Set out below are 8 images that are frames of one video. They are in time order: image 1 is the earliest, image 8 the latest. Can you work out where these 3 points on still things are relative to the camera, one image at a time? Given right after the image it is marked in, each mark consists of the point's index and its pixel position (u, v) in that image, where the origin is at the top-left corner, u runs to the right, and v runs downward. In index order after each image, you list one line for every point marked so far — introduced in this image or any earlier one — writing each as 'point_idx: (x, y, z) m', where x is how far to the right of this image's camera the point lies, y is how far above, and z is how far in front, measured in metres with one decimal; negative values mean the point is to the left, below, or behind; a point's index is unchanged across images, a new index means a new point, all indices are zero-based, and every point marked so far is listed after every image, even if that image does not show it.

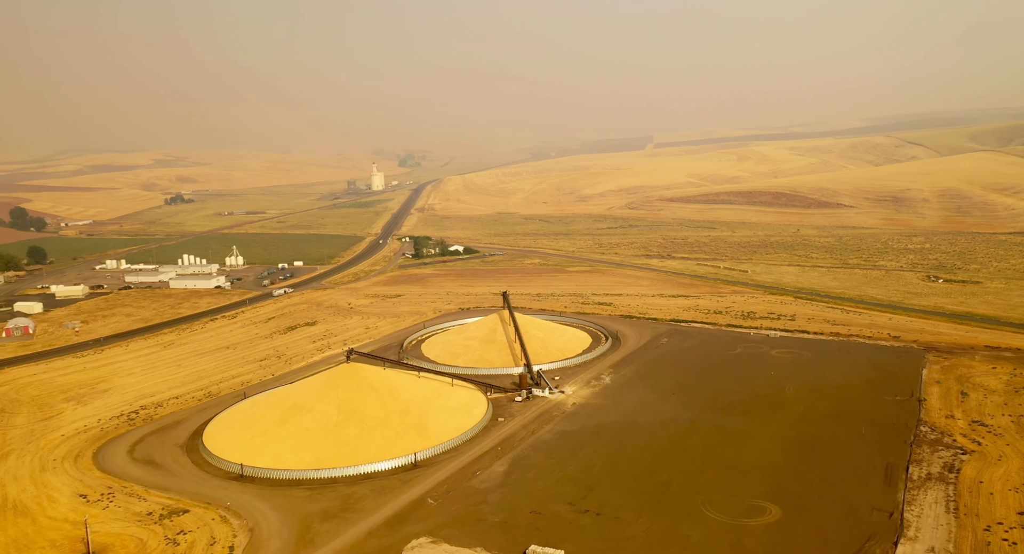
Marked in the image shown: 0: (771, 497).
0: (+7.2, -6.2, +19.1) m
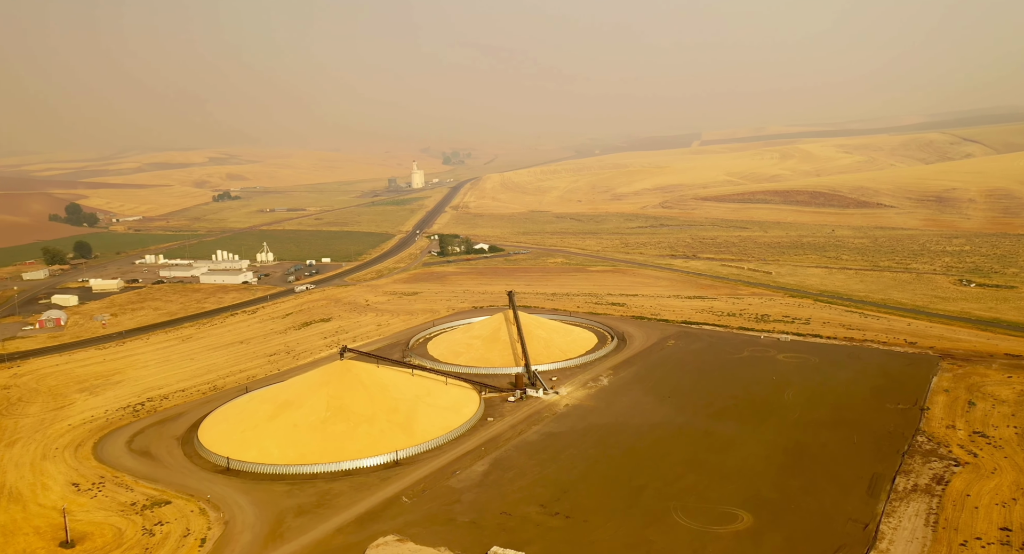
0: (+6.3, -6.3, +18.7) m
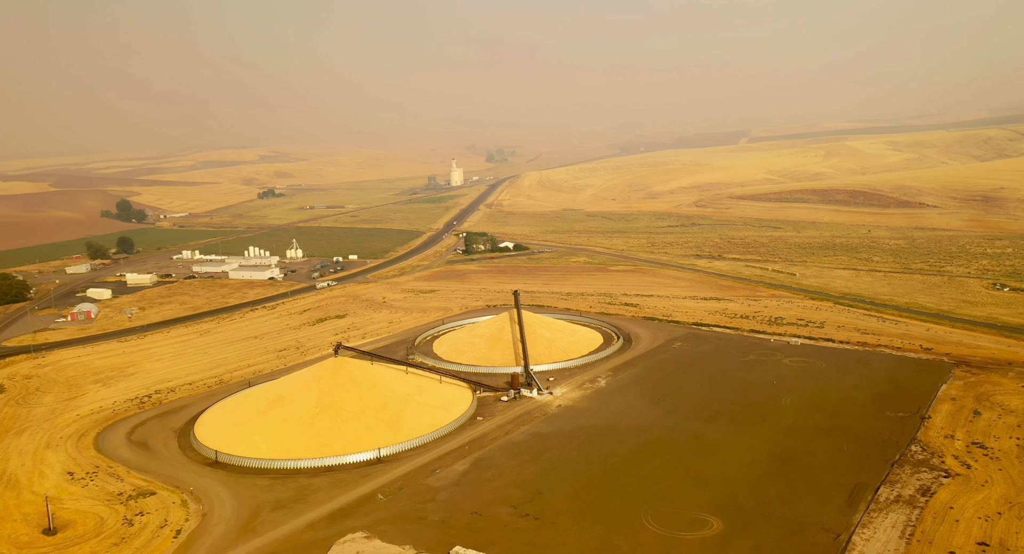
0: (+5.5, -6.4, +18.3) m
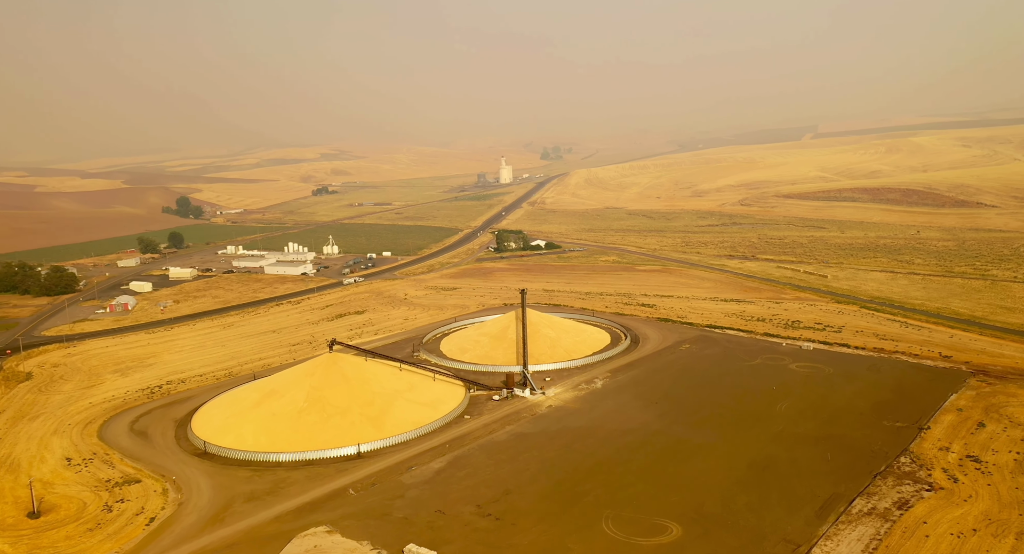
0: (+4.4, -6.4, +18.0) m
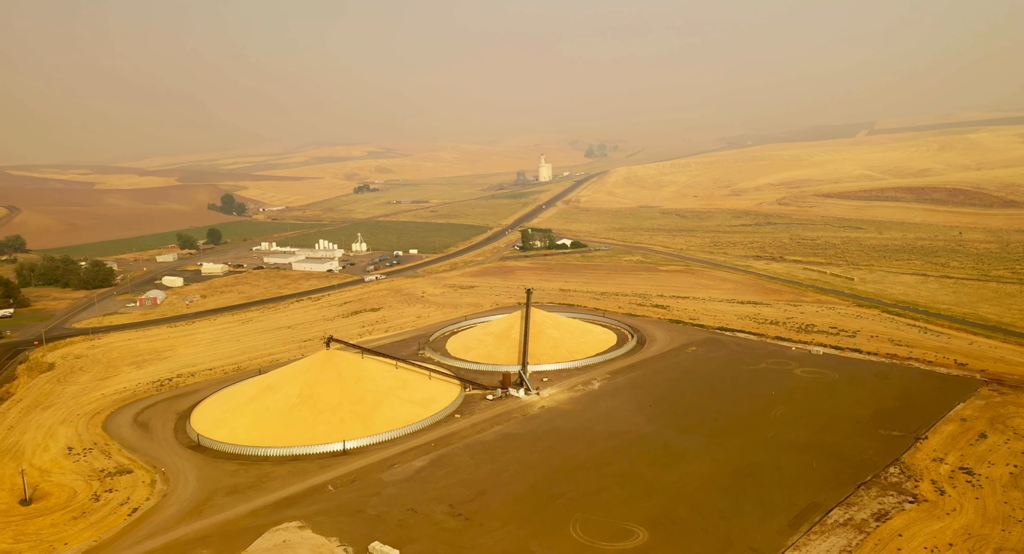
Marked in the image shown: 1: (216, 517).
0: (+3.6, -6.5, +17.8) m
1: (-8.3, -6.7, +19.0) m
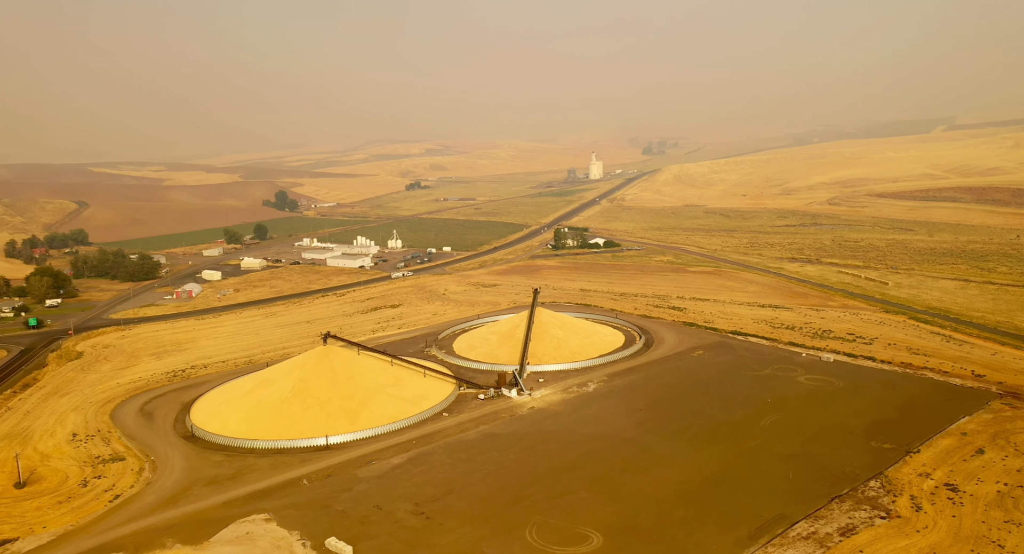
0: (+2.4, -6.6, +17.7) m
1: (-9.3, -6.6, +19.6) m
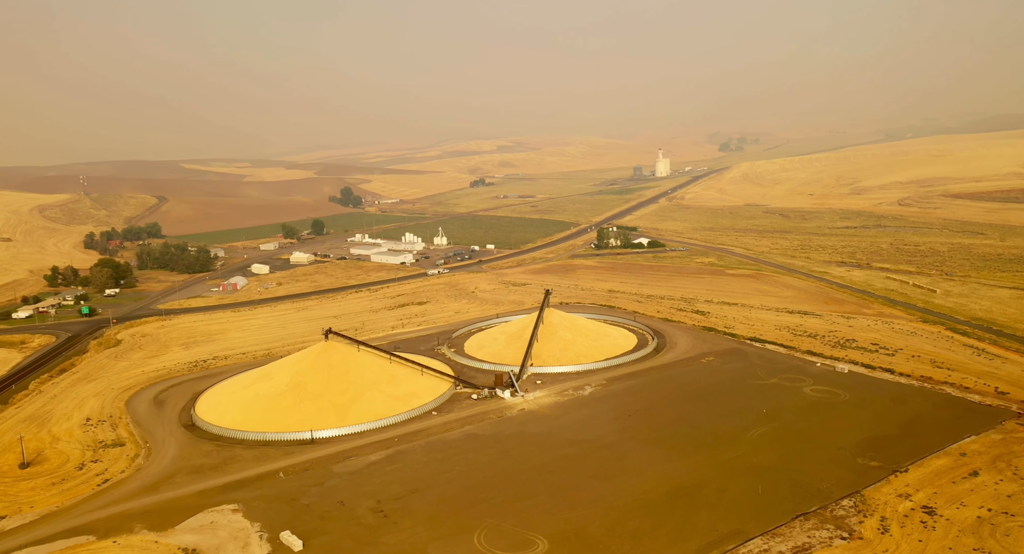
0: (+1.1, -6.8, +17.7) m
1: (-10.4, -6.6, +20.7) m
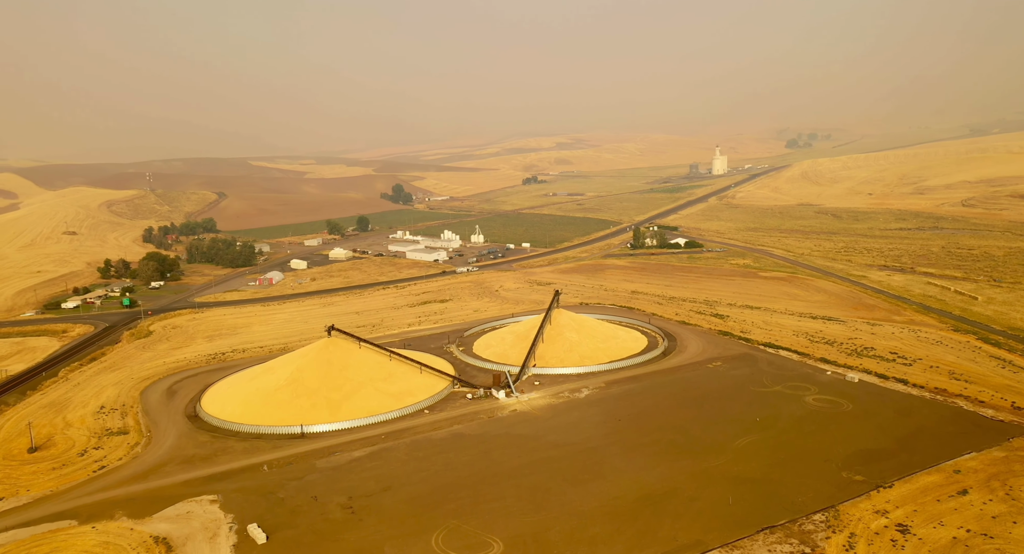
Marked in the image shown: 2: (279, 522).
0: (-0.1, -6.9, +17.8) m
1: (-11.3, -6.5, +21.6) m
2: (-6.4, -6.9, +19.2) m
